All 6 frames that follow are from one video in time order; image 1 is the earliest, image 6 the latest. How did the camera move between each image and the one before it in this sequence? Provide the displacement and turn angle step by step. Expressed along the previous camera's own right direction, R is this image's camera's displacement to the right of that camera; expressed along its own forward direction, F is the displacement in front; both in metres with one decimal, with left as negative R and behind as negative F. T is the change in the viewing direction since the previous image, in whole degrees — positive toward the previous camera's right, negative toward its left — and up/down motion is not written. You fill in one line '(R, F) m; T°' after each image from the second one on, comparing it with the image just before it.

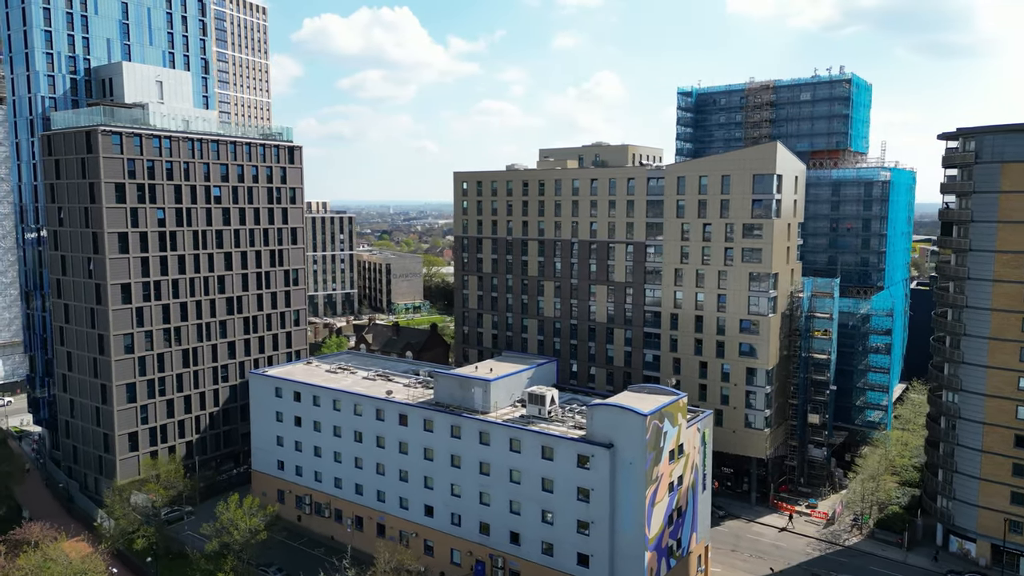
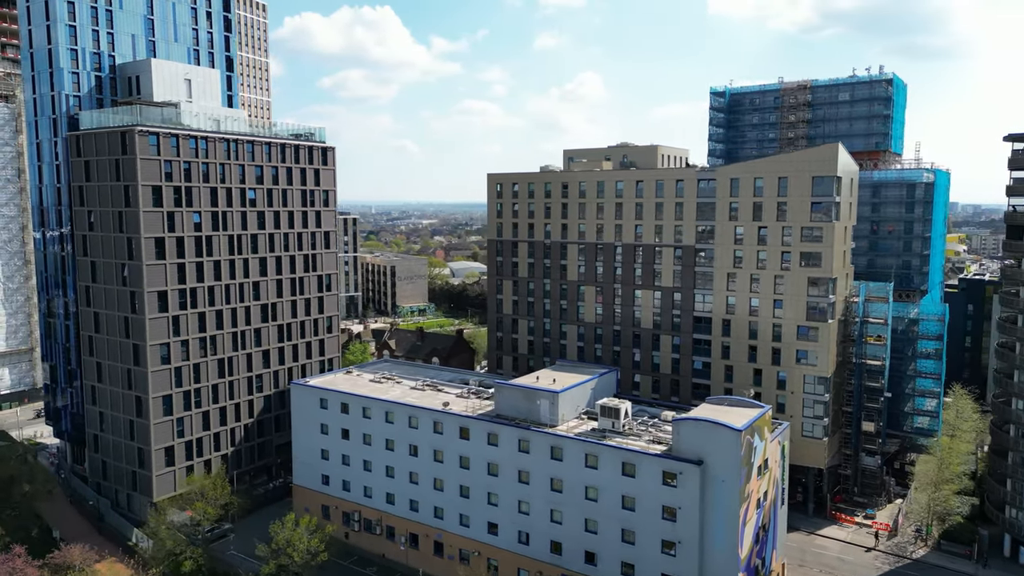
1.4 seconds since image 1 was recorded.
(-6.3, +2.5) m; +1°
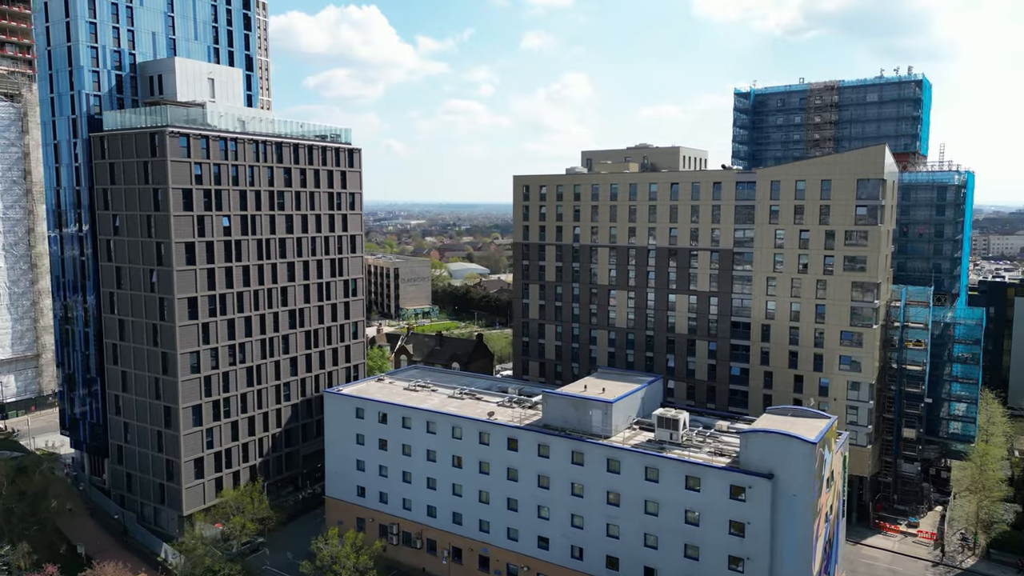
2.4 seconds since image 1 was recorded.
(-4.6, +1.7) m; +1°
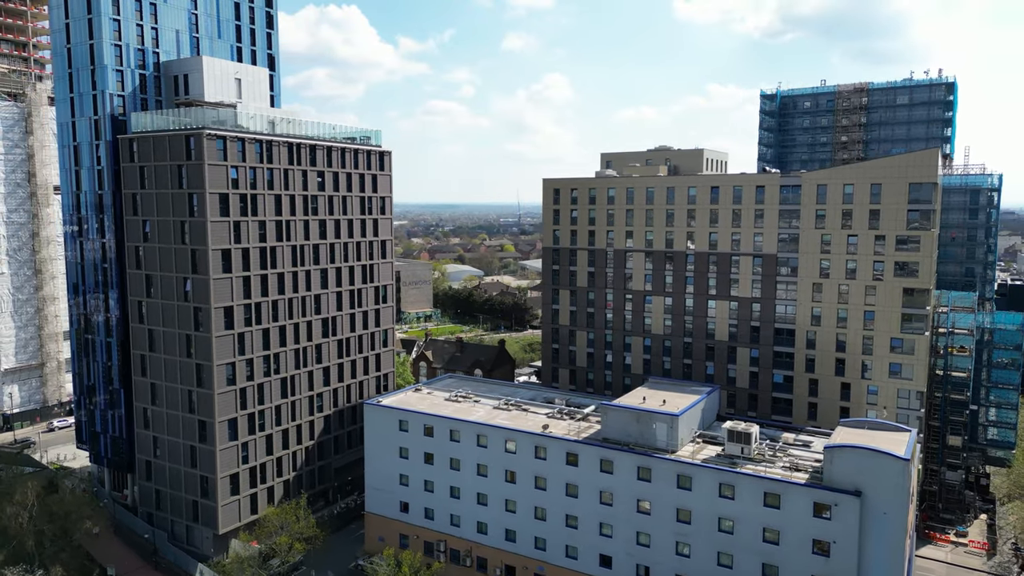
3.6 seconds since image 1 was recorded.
(-5.5, +2.0) m; +1°
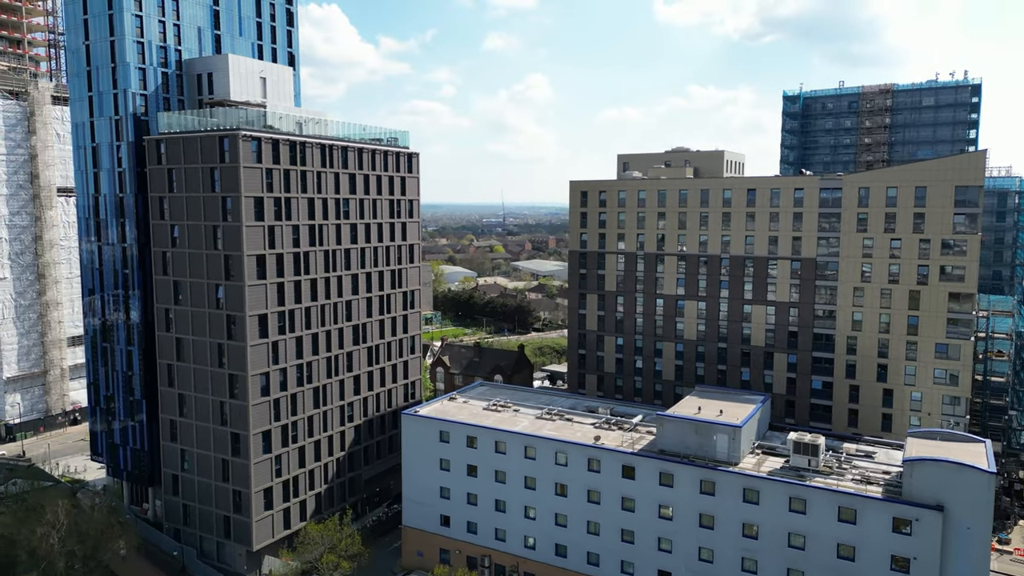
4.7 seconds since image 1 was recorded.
(-5.0, +1.9) m; +1°
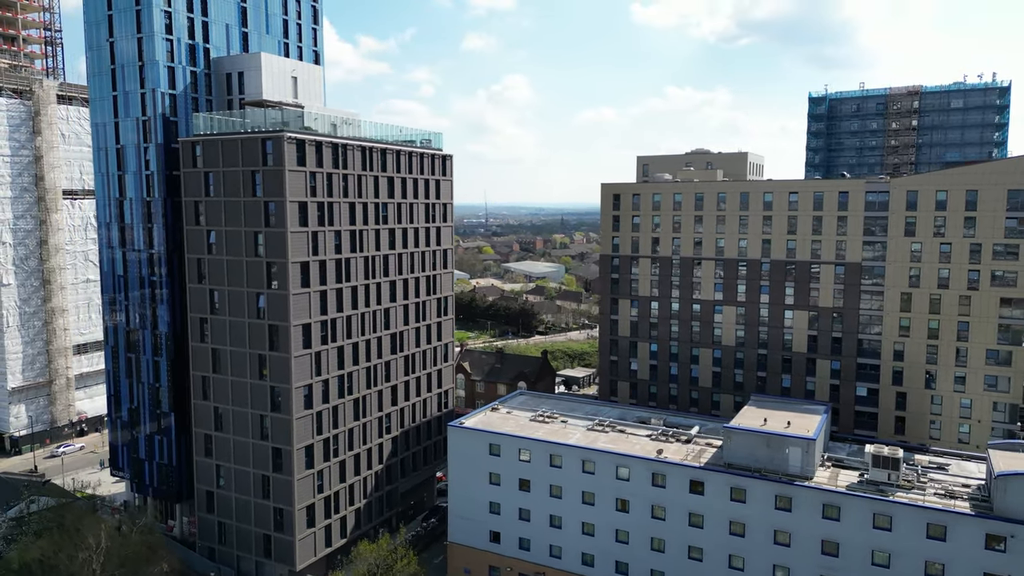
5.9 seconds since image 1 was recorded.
(-5.5, +2.0) m; +1°
